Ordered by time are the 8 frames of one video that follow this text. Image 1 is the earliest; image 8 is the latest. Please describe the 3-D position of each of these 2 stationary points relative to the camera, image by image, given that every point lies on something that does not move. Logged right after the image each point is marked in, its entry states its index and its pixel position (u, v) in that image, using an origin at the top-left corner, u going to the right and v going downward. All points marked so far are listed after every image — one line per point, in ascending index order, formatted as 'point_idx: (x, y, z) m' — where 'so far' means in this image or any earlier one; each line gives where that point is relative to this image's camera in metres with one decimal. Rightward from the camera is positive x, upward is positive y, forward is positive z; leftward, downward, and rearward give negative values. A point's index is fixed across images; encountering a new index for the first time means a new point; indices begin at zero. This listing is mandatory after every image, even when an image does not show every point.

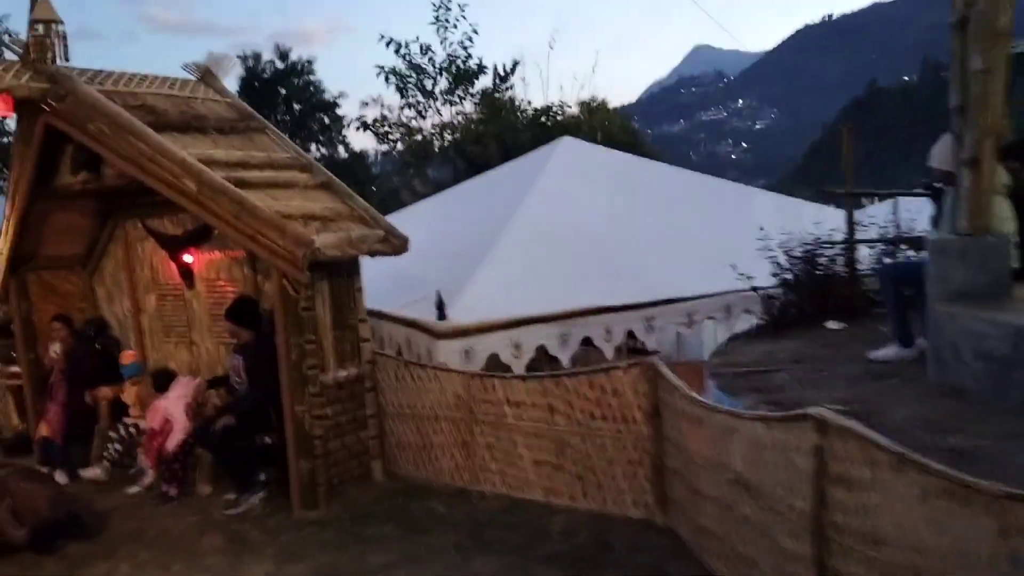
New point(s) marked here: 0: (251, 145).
0: (-1.8, +1.0, +5.9) m
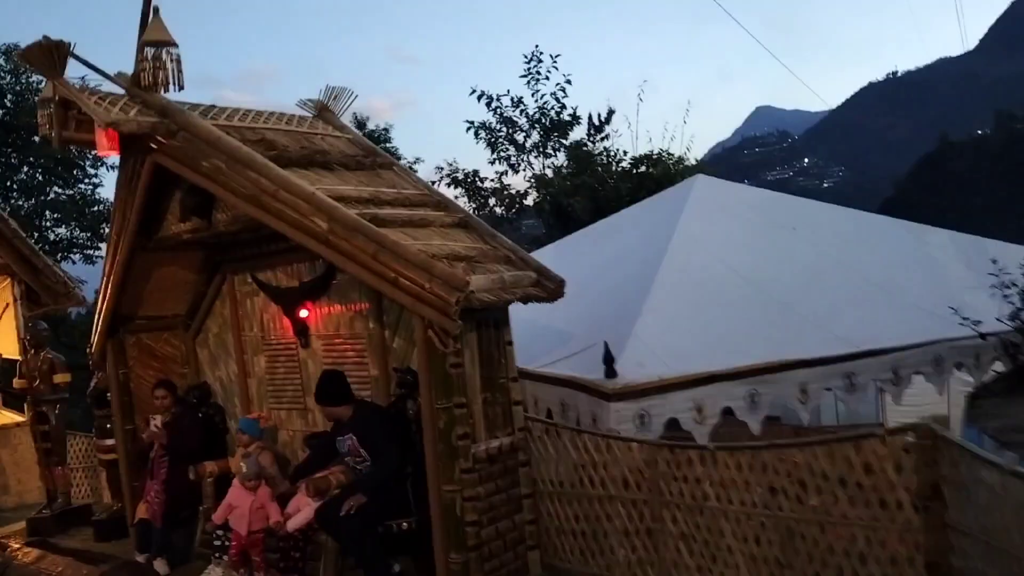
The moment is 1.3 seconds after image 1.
0: (-0.8, +0.6, +5.1) m
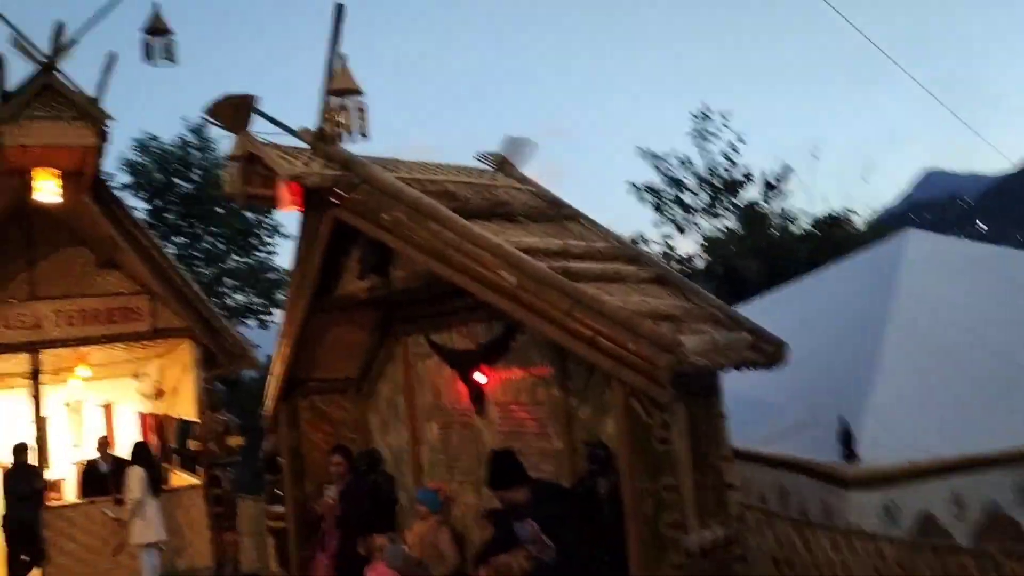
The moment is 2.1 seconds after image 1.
0: (+0.3, +0.3, +4.7) m
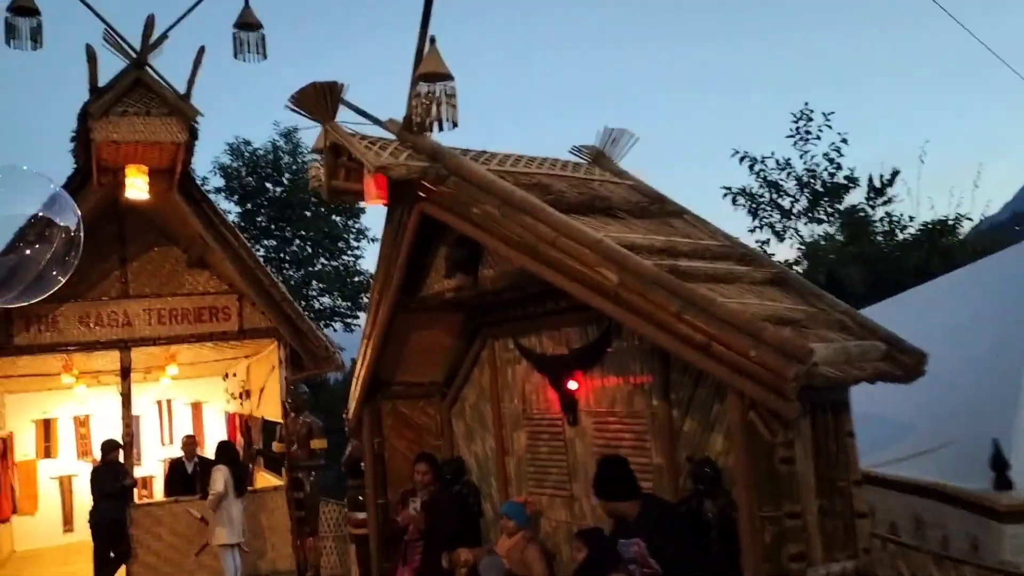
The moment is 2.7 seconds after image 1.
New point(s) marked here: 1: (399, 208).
0: (+0.8, +0.3, +4.3) m
1: (-0.6, +0.4, +4.8) m
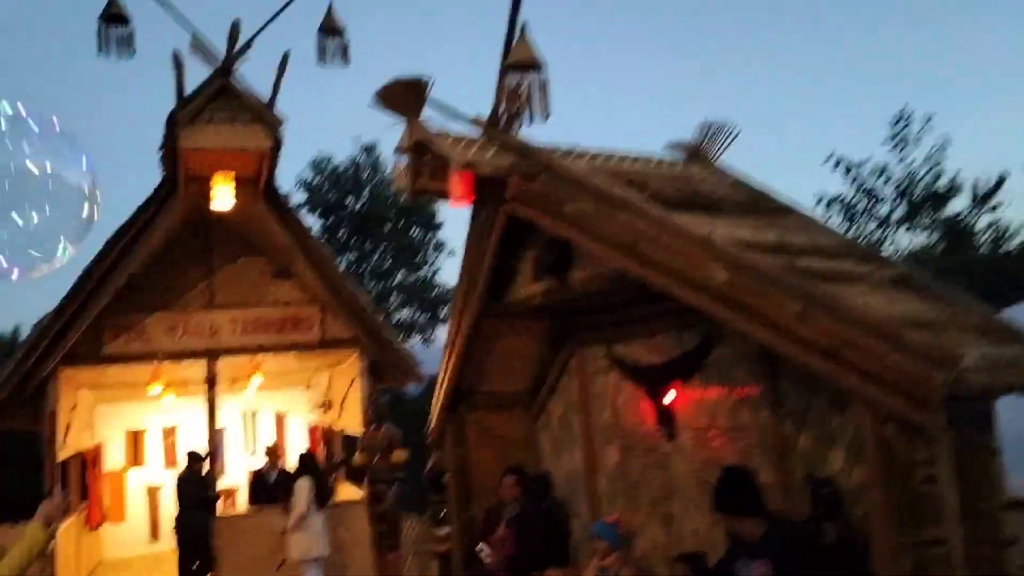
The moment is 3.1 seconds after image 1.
0: (+1.2, +0.3, +4.0) m
1: (-0.1, +0.4, +4.6) m
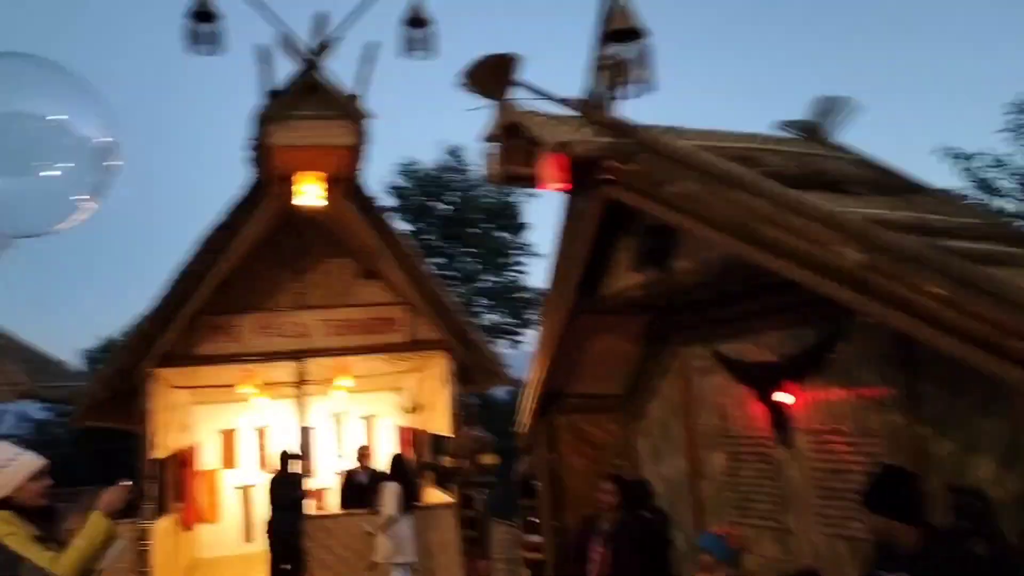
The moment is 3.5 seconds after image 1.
0: (+1.7, +0.3, +3.5) m
1: (+0.3, +0.5, +4.3) m
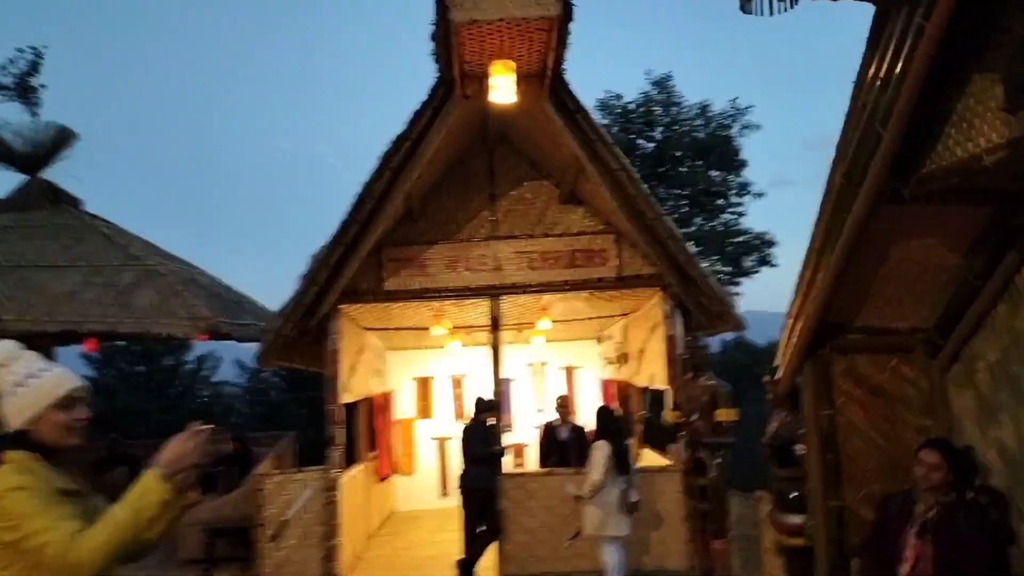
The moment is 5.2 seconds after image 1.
0: (+2.4, +0.8, +1.7) m
1: (+1.3, +0.9, +2.7) m
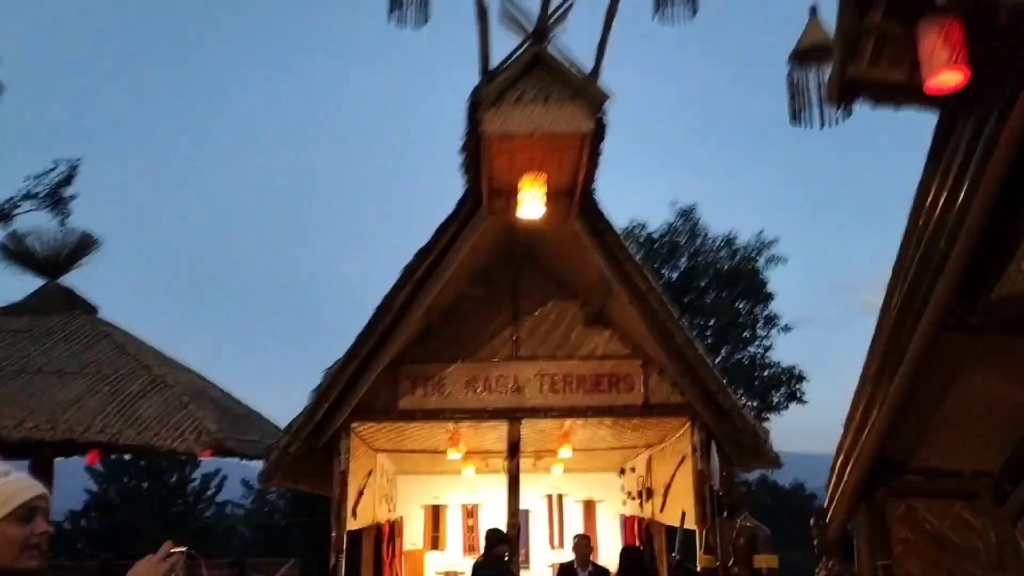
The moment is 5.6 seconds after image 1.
0: (+2.5, +0.5, +1.5) m
1: (+1.4, +0.5, +2.5) m
